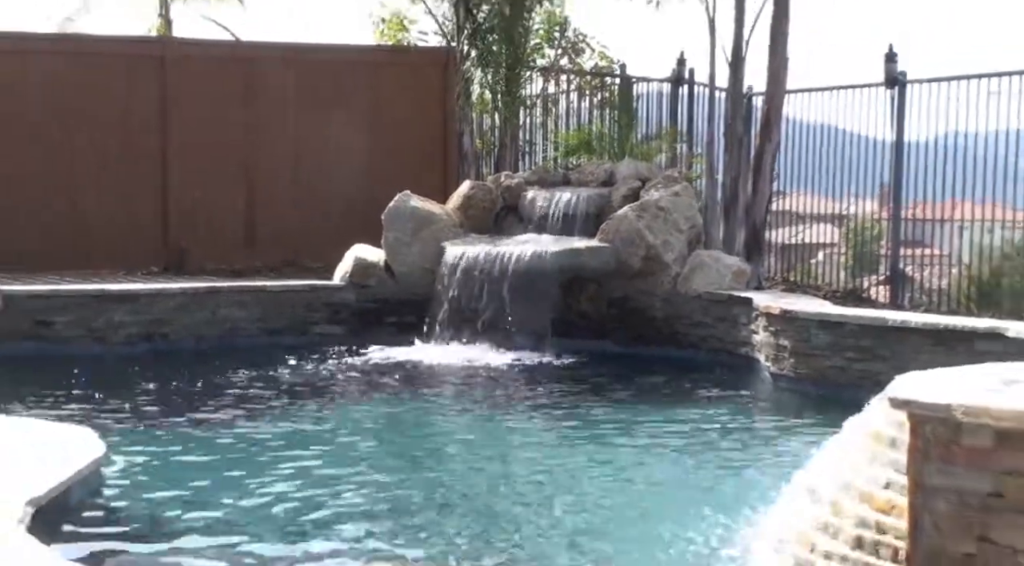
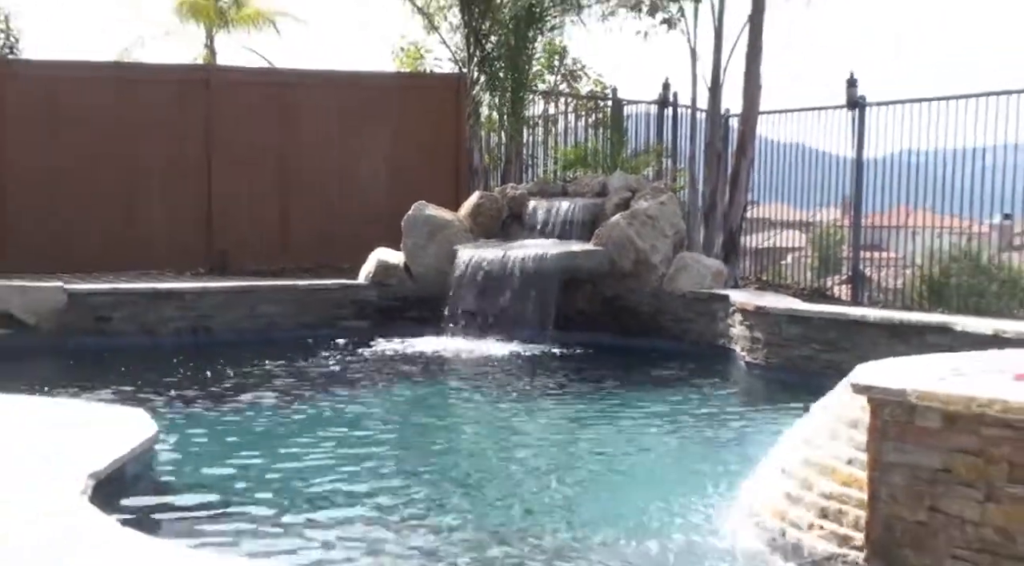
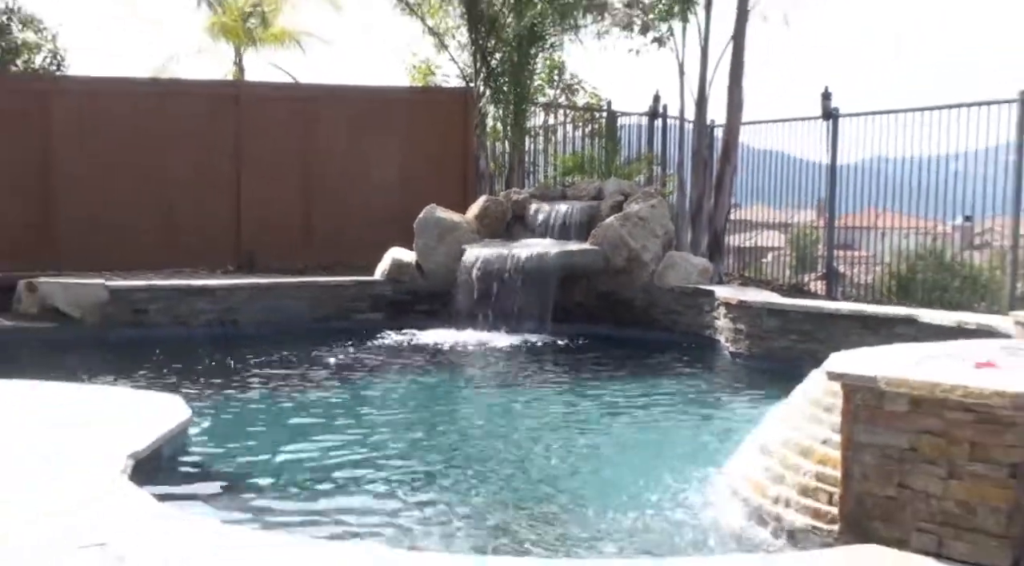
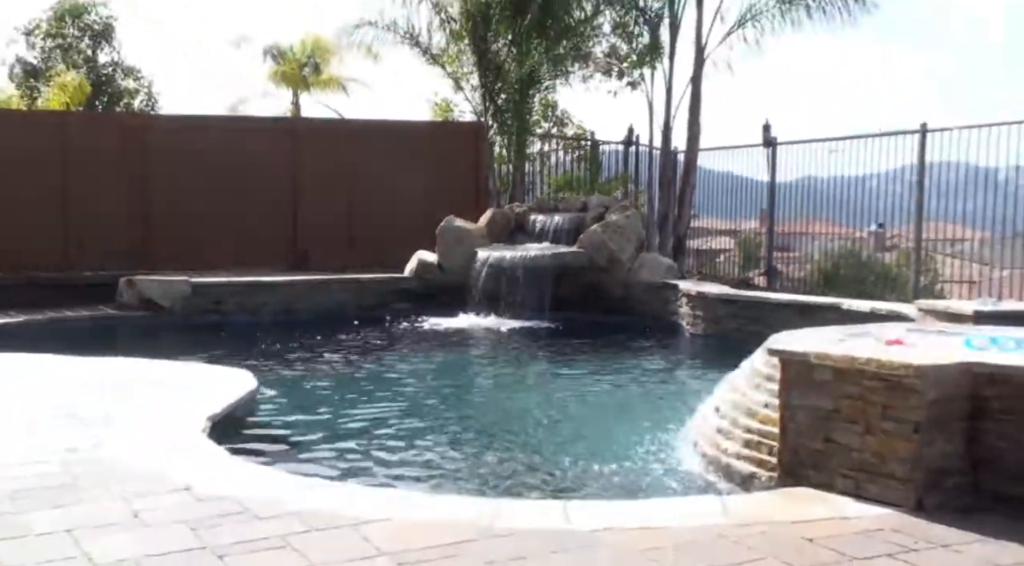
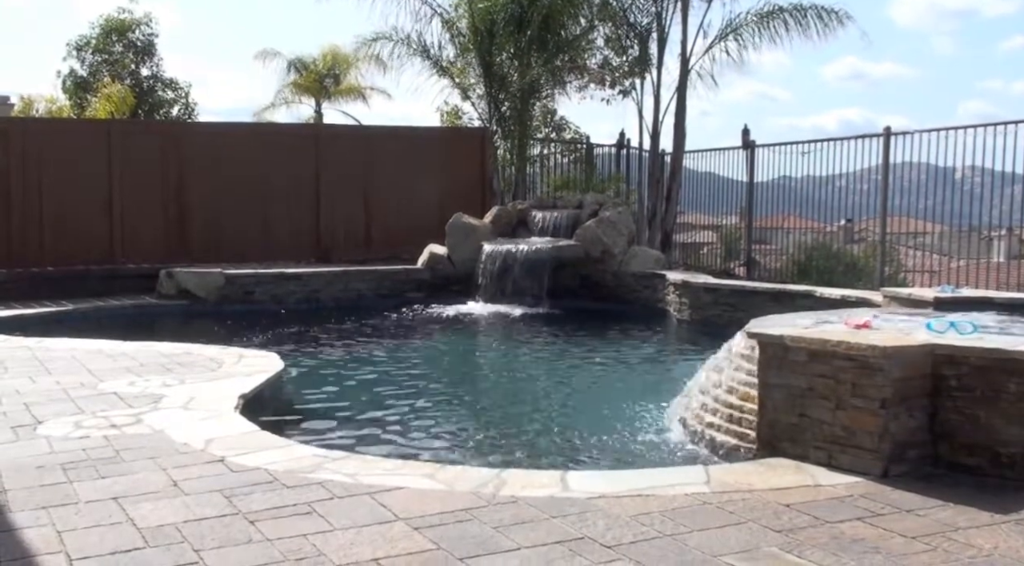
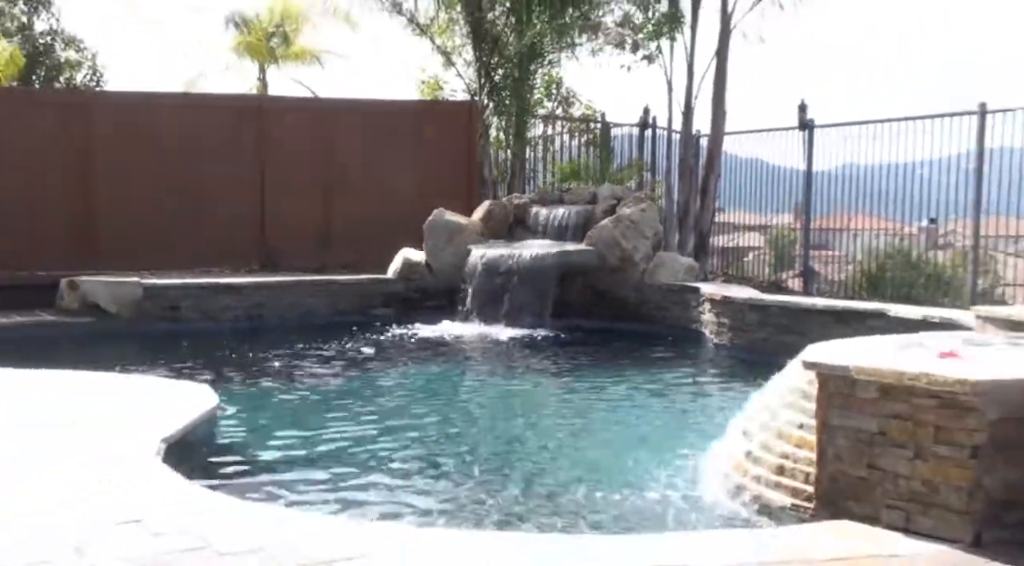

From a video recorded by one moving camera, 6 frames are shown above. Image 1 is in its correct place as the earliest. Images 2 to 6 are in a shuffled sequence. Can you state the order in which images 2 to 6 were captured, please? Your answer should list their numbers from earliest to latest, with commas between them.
2, 3, 6, 4, 5
